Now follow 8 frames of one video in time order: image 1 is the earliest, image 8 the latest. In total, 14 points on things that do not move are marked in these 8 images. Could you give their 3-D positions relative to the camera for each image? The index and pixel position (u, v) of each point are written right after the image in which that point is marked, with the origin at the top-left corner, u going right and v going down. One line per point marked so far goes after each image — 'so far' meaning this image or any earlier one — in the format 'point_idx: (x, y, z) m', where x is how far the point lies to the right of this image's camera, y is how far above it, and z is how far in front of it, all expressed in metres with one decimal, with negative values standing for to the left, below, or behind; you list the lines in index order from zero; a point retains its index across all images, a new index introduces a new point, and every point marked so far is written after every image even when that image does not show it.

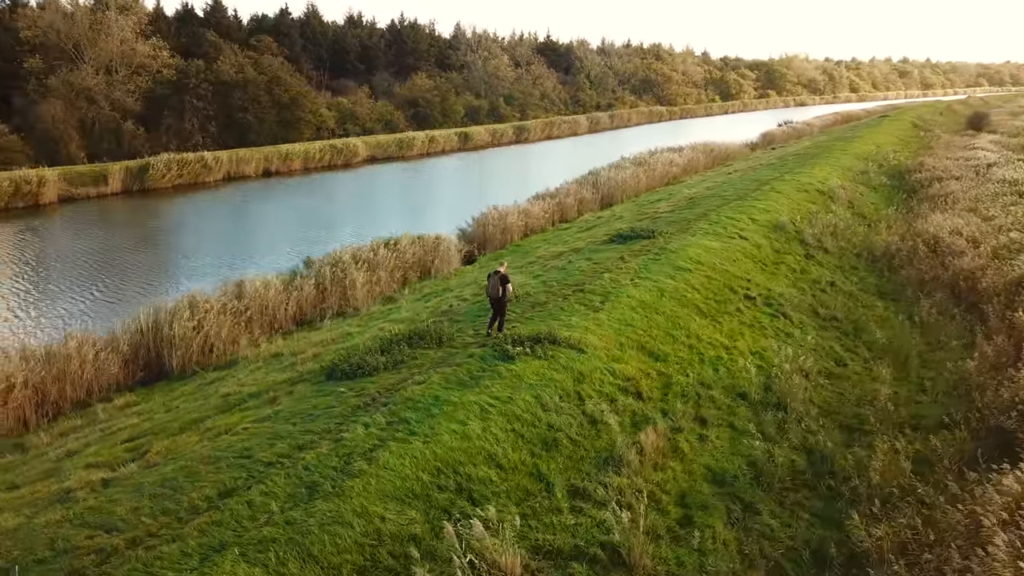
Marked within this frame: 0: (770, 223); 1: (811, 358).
0: (+5.5, +1.4, +17.1) m
1: (+4.1, -1.0, +11.0) m
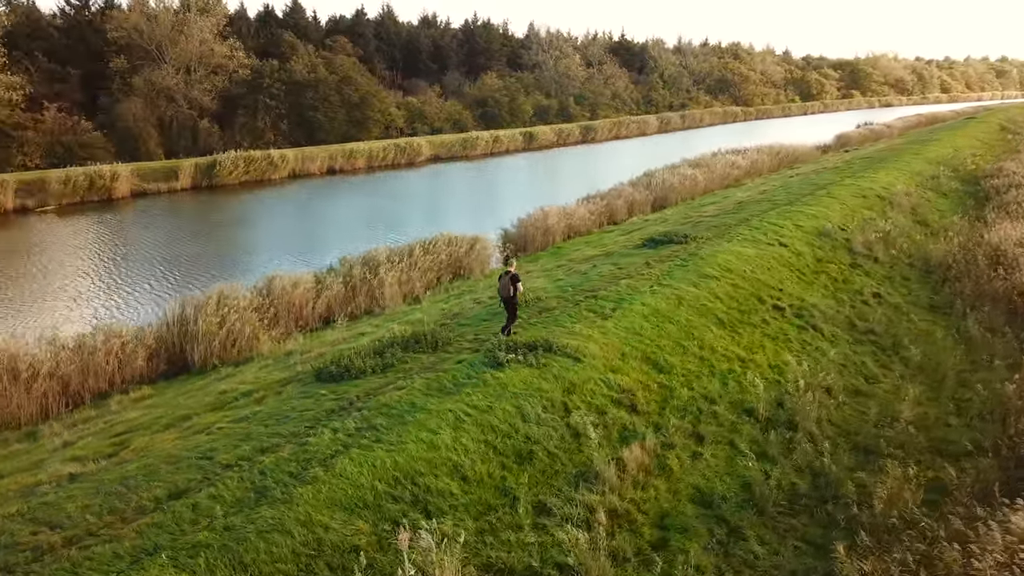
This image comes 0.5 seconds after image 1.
0: (+6.2, +1.2, +16.4) m
1: (+4.3, -1.2, +10.5) m
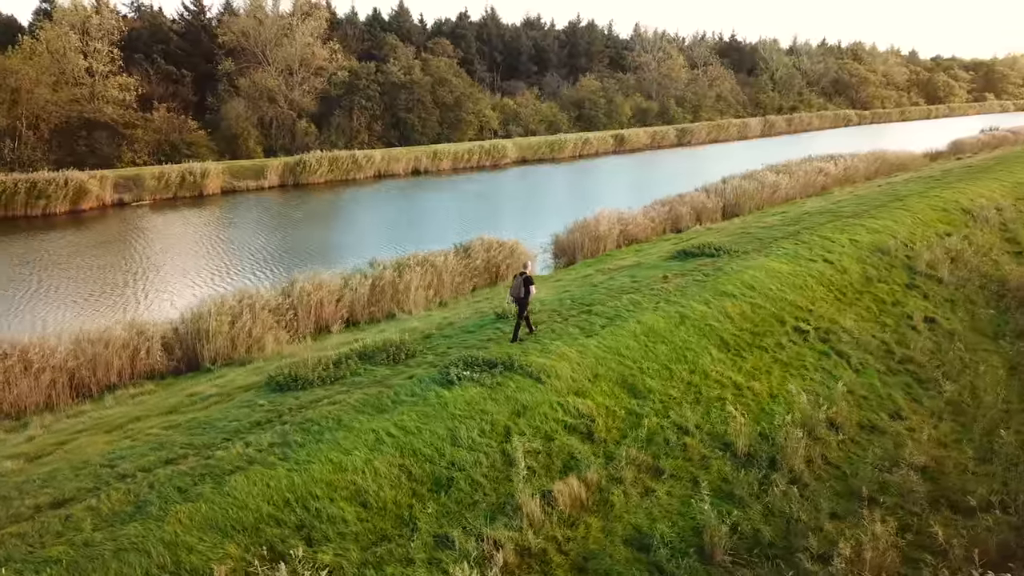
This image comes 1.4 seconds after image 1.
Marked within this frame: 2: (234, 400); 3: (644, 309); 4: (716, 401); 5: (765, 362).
0: (+6.8, +0.8, +15.1) m
1: (+4.1, -1.4, +9.5) m
2: (-2.8, -1.1, +7.9) m
3: (+1.7, -0.3, +10.3) m
4: (+2.2, -1.2, +8.7) m
5: (+3.1, -0.9, +9.9) m
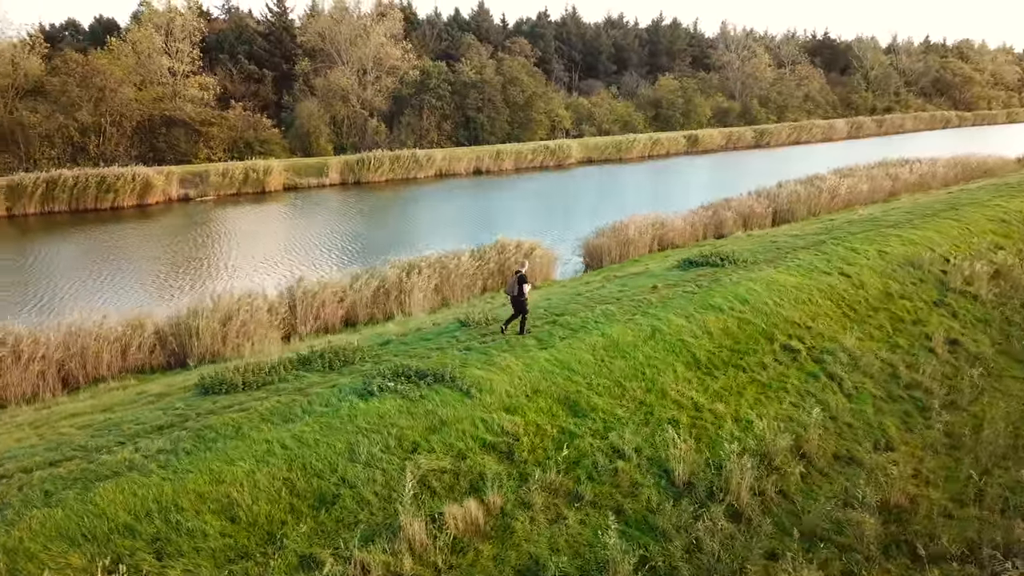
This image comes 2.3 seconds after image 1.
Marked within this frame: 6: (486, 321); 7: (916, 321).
0: (+6.9, +0.5, +14.1) m
1: (+3.5, -1.6, +8.8) m
2: (-3.4, -1.1, +7.9) m
3: (+1.2, -0.4, +9.8) m
4: (+1.6, -1.4, +8.2) m
5: (+2.6, -1.1, +9.3) m
6: (-0.4, -0.4, +10.1) m
7: (+6.2, -0.5, +12.2) m
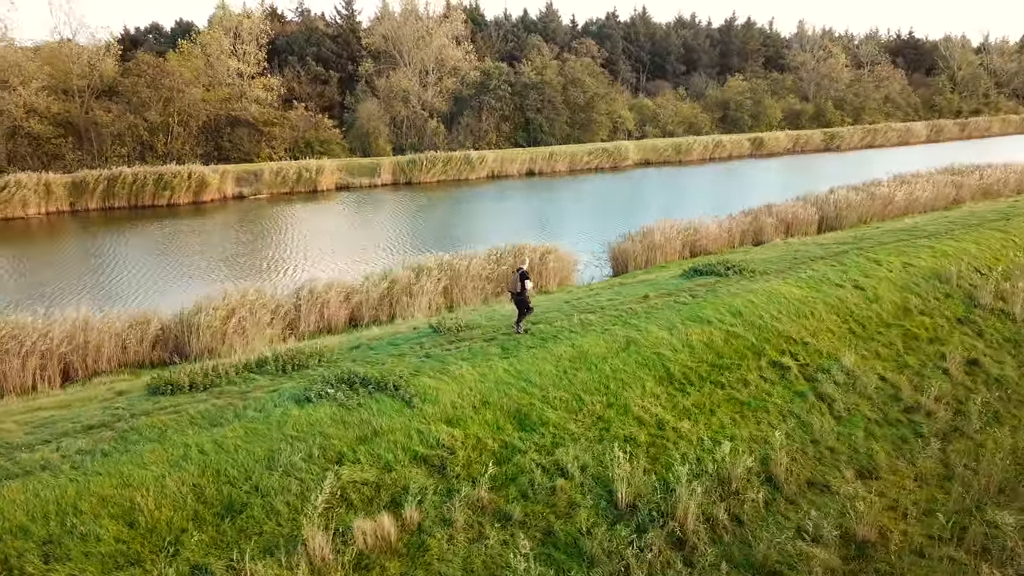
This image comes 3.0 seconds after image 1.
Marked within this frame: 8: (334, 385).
0: (+6.9, +0.3, +13.2) m
1: (+3.0, -1.8, +8.2) m
2: (-3.9, -1.1, +7.9) m
3: (+0.9, -0.5, +9.4) m
4: (+1.1, -1.5, +7.8) m
5: (+2.2, -1.2, +8.8) m
6: (-0.7, -0.5, +9.8) m
7: (+6.0, -0.7, +11.4) m
8: (-1.7, -0.9, +7.6) m
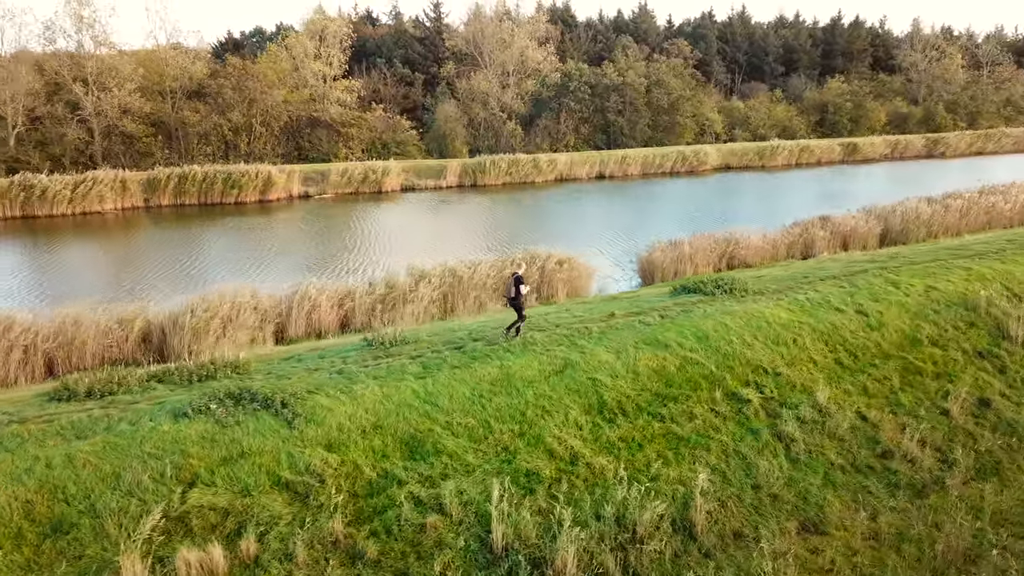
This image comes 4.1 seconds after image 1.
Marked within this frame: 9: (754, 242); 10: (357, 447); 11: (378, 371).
0: (+6.6, -0.1, +11.8) m
1: (+2.1, -2.1, +7.4) m
2: (-4.9, -1.1, +7.9) m
3: (+0.1, -0.7, +8.8) m
4: (+0.1, -1.7, +7.2) m
5: (+1.4, -1.5, +8.0) m
6: (-1.4, -0.6, +9.4) m
7: (+5.4, -1.1, +10.1) m
8: (-2.7, -1.0, +7.4) m
9: (+6.0, +1.1, +19.9) m
10: (-1.4, -1.4, +7.1) m
11: (-1.3, -0.9, +8.3) m
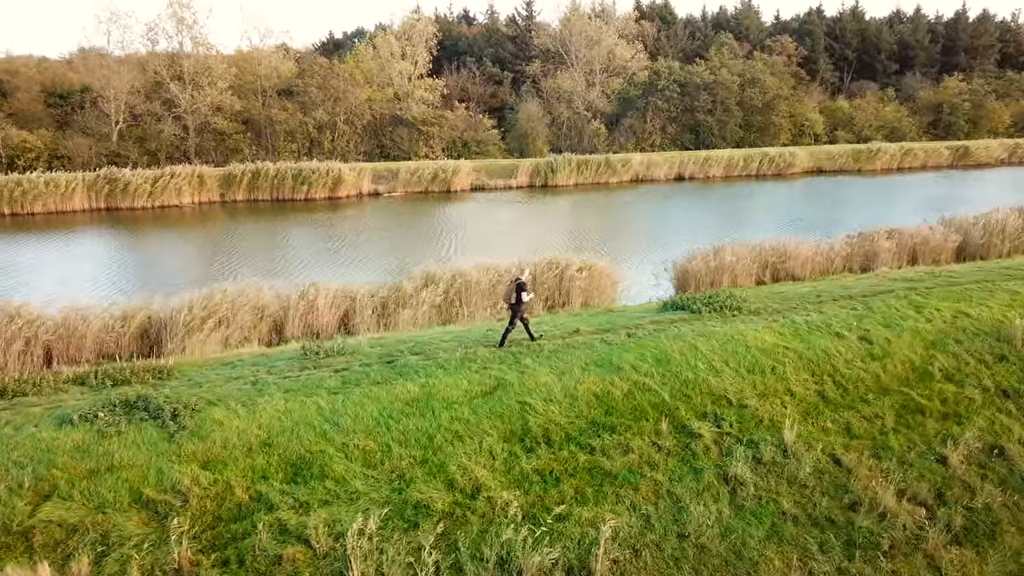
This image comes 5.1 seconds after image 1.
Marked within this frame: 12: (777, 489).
0: (+6.3, -0.5, +10.4) m
1: (+1.1, -2.3, +6.6) m
2: (-5.7, -1.1, +8.0) m
3: (-0.6, -0.9, +8.3) m
4: (-0.9, -1.8, +6.6) m
5: (+0.5, -1.6, +7.3) m
6: (-2.0, -0.7, +9.0) m
7: (+4.8, -1.4, +8.8) m
8: (-3.5, -1.1, +7.2) m
9: (+6.7, +0.8, +18.5) m
10: (-2.3, -1.5, +6.7) m
11: (-2.1, -0.9, +7.9) m
12: (+2.6, -1.9, +7.6) m
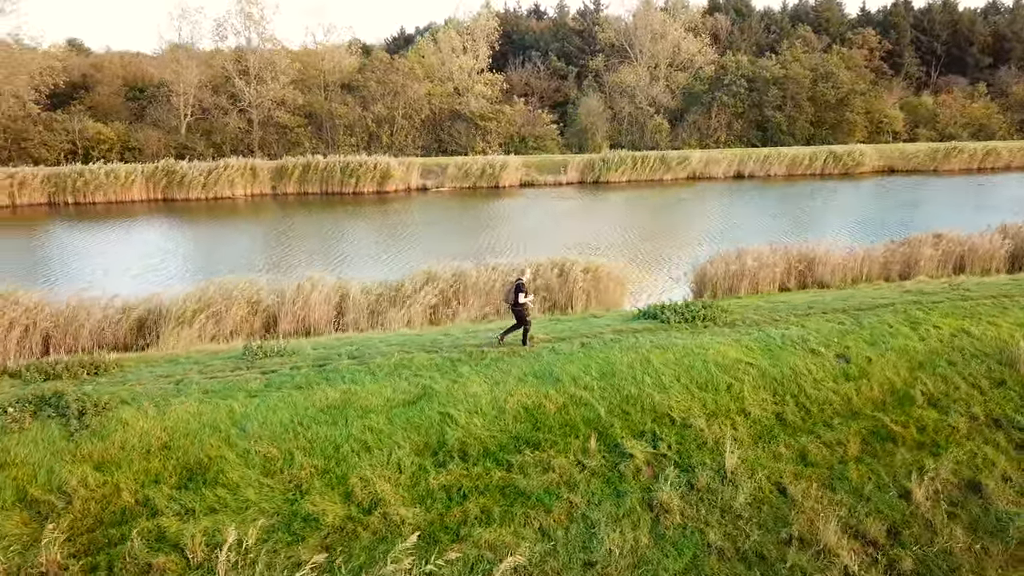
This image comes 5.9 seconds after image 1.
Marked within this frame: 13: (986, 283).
0: (+5.7, -0.7, +9.5) m
1: (+0.2, -2.3, +6.2) m
2: (-6.3, -1.0, +8.2) m
3: (-1.3, -0.9, +8.0) m
4: (-1.7, -1.9, +6.4) m
5: (-0.3, -1.7, +6.9) m
6: (-2.6, -0.7, +8.9) m
7: (+4.2, -1.6, +8.1) m
8: (-4.3, -1.0, +7.2) m
9: (+7.0, +0.6, +17.4) m
10: (-3.1, -1.5, +6.6) m
11: (-2.8, -0.9, +7.8) m
12: (+1.8, -2.0, +7.0) m
13: (+7.5, +0.1, +12.7) m
